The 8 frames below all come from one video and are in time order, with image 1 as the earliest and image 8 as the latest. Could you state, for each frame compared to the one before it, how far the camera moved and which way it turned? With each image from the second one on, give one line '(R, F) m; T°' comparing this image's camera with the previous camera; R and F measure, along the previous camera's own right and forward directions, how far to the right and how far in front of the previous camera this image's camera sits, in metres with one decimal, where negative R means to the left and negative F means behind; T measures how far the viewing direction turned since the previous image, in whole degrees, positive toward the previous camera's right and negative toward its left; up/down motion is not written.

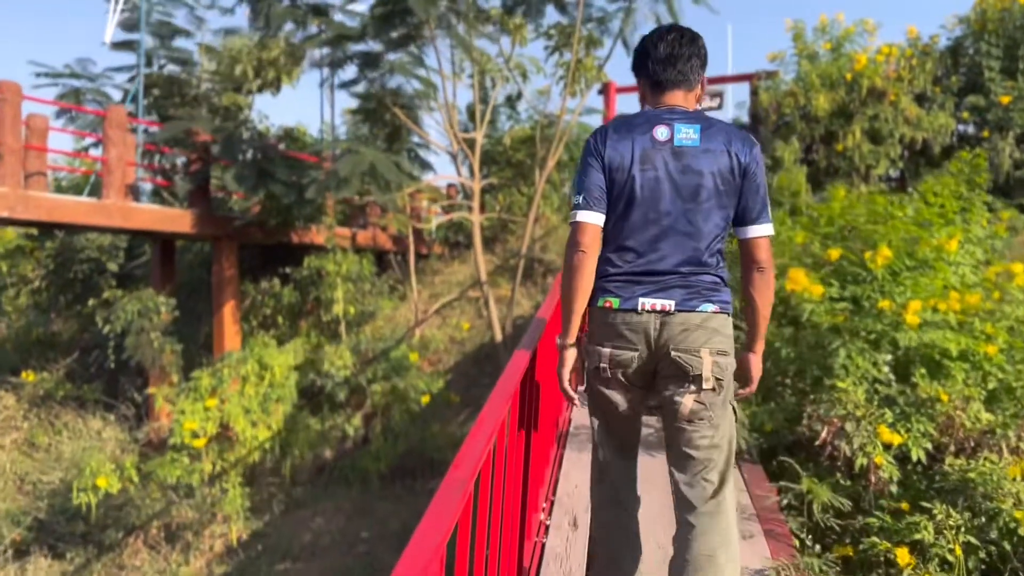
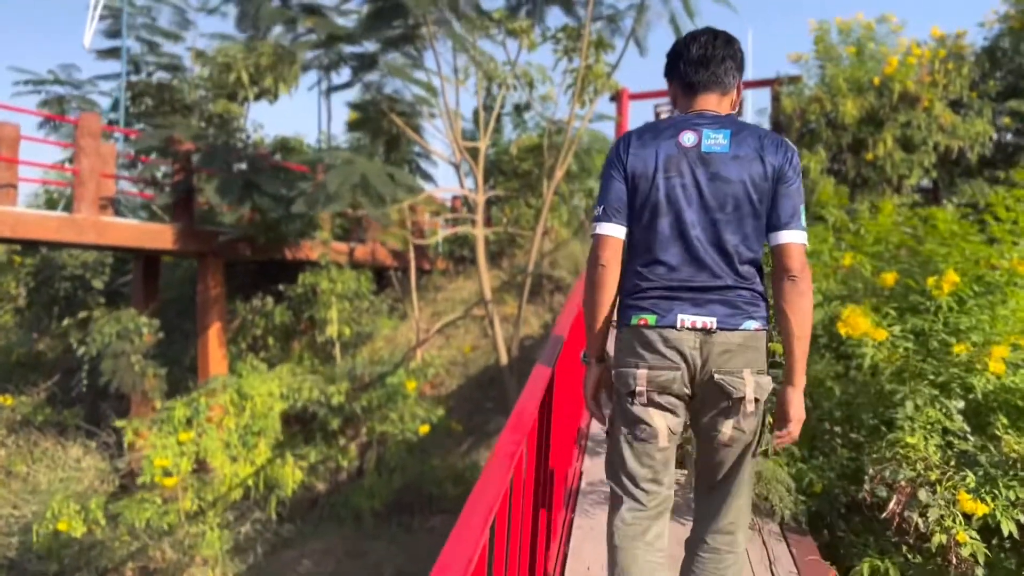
(0.0, +0.6) m; -1°
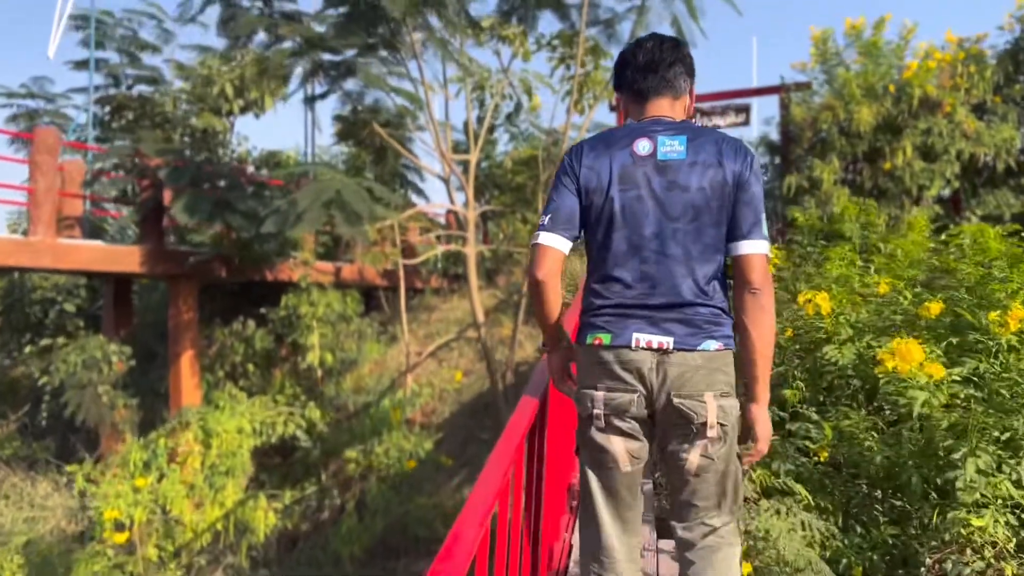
(+0.1, +0.5) m; 0°
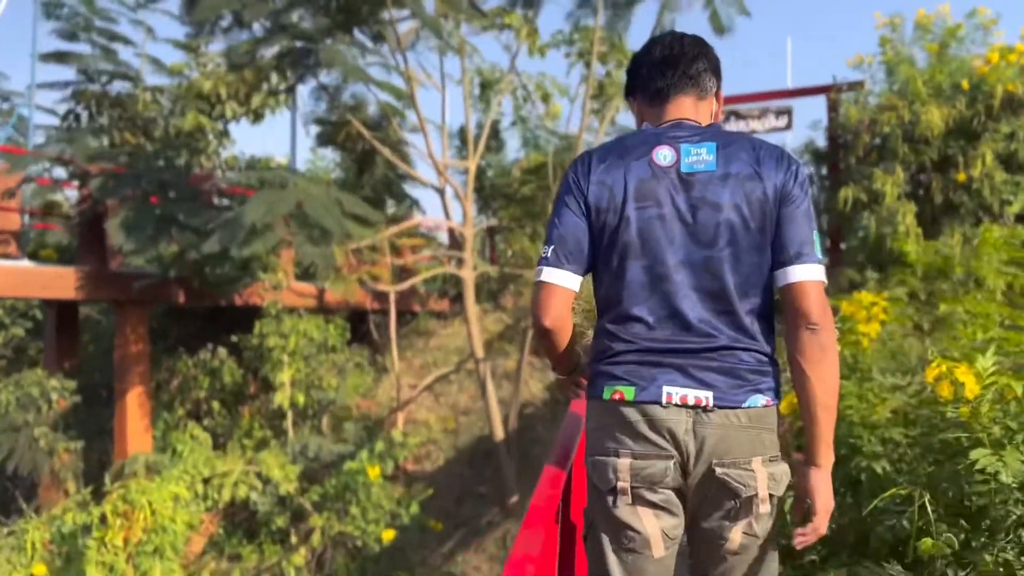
(+0.1, +1.1) m; -1°
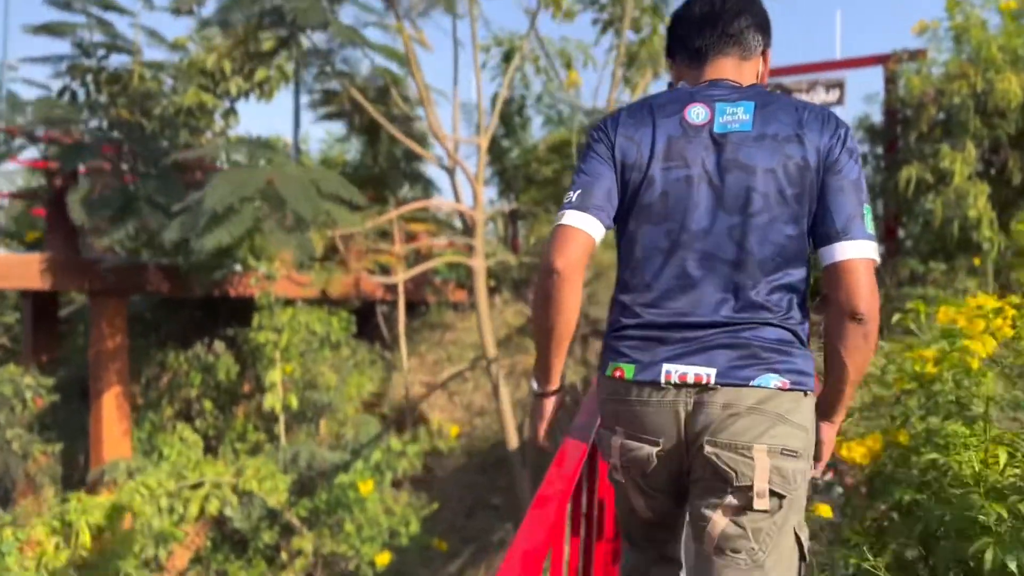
(+0.1, +0.7) m; -2°
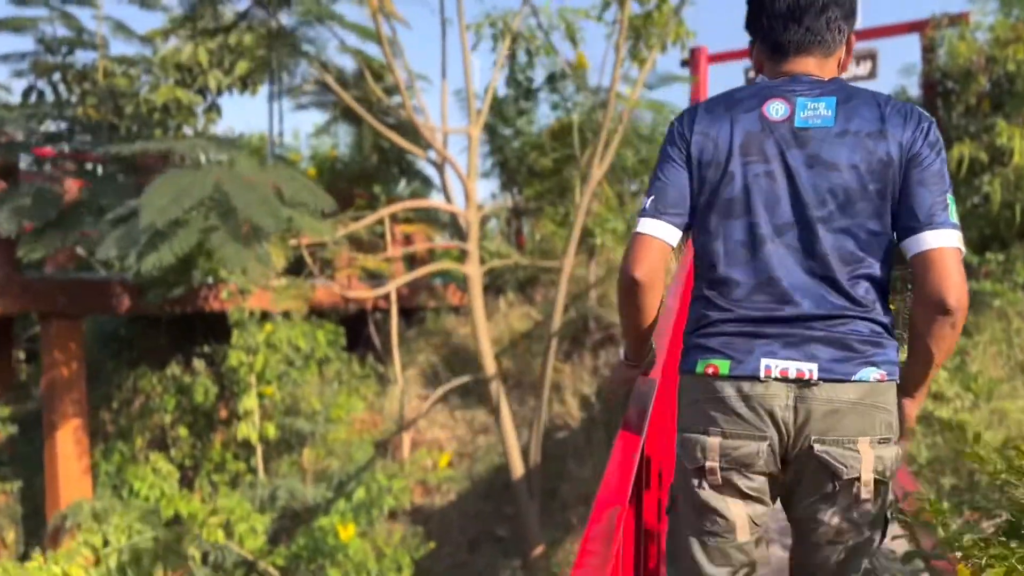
(+0.1, +0.7) m; -1°
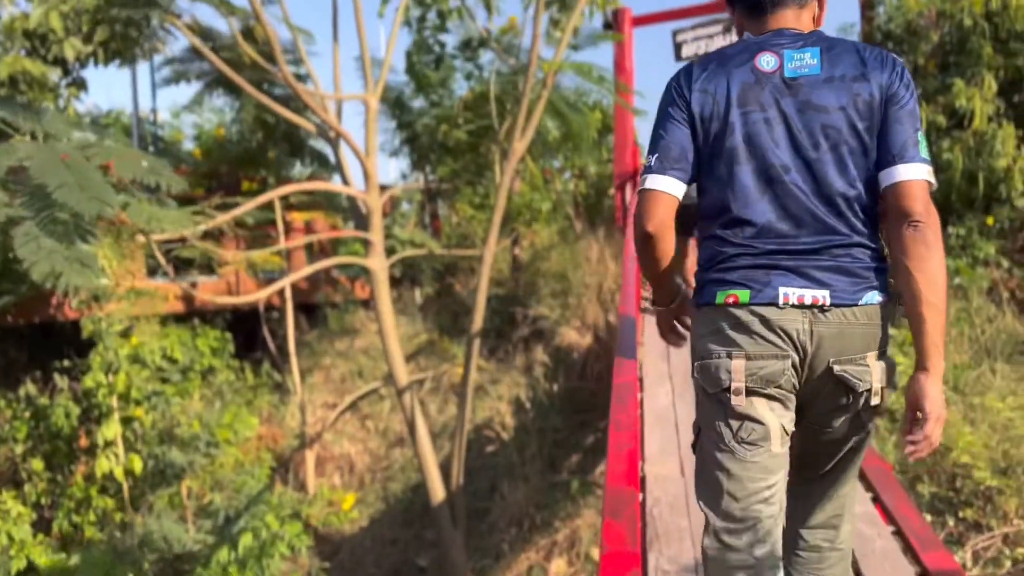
(0.0, +0.7) m; +5°
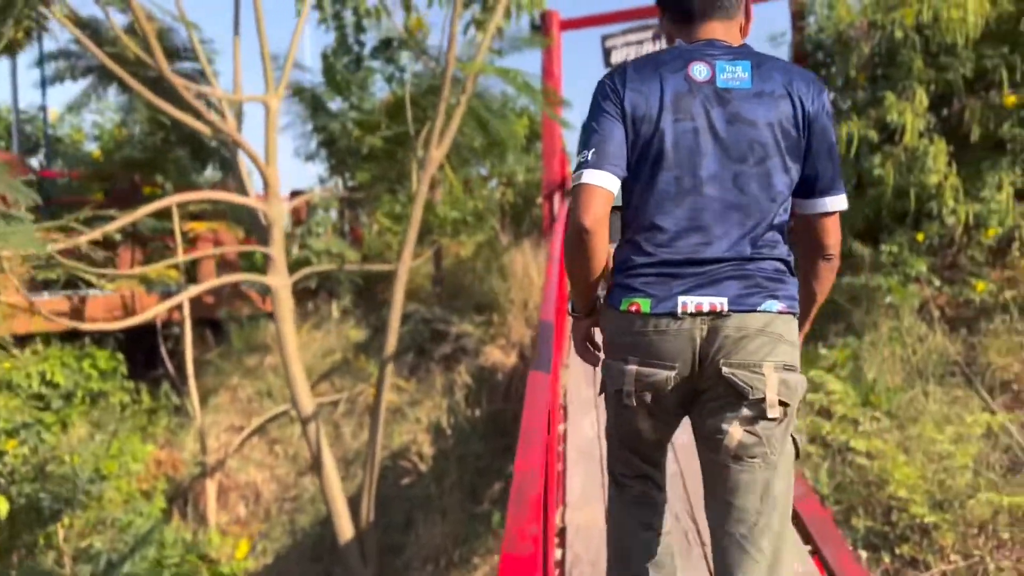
(+0.1, +0.3) m; +4°
